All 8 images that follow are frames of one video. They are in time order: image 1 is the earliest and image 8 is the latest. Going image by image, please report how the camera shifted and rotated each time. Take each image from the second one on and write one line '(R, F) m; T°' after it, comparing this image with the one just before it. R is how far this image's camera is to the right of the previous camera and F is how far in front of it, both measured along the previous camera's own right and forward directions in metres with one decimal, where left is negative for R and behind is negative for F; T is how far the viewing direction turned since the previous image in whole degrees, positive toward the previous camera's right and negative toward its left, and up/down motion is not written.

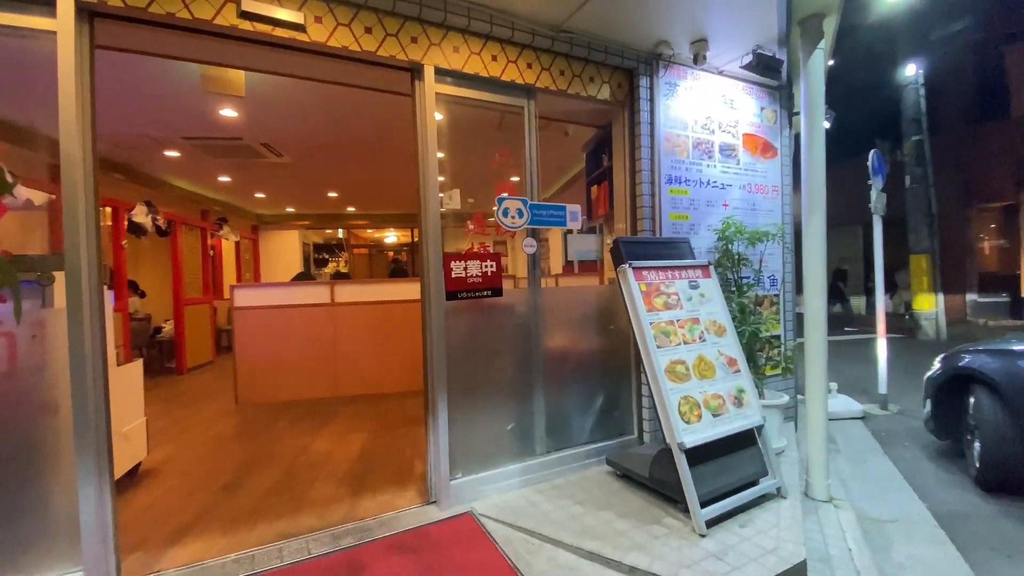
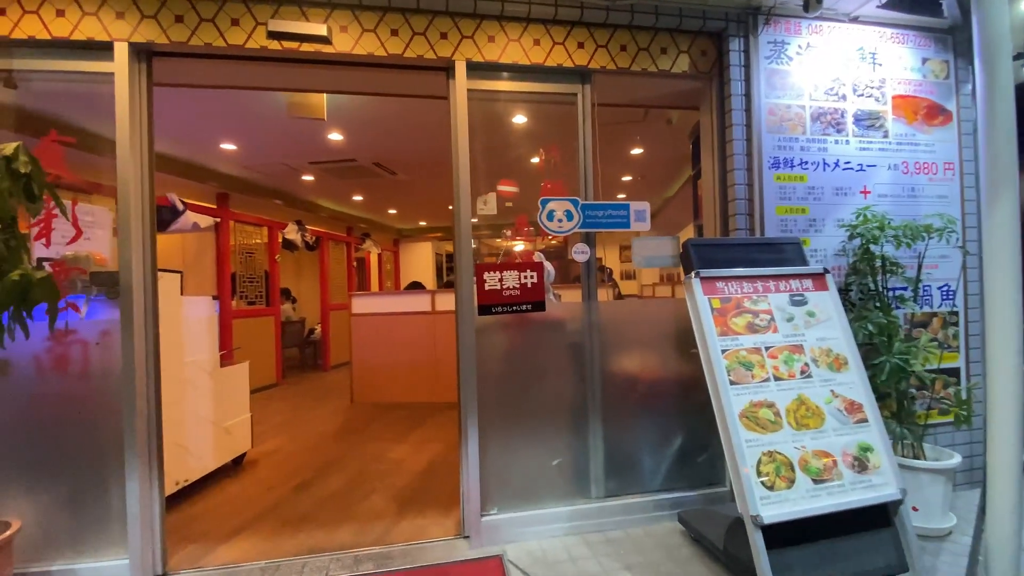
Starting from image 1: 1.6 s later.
(+0.6, +0.5) m; -18°
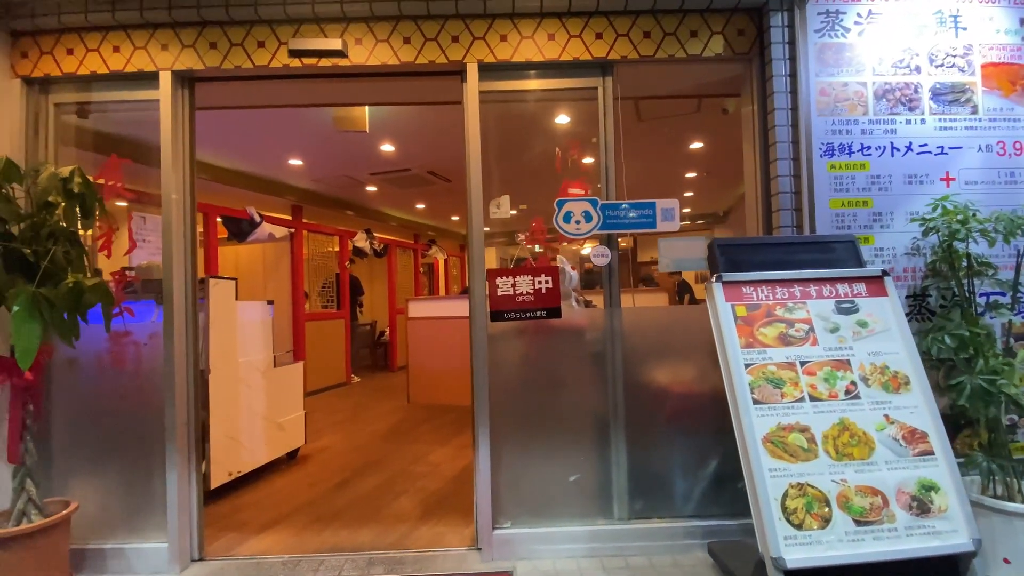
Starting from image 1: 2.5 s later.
(+0.4, +0.1) m; -10°
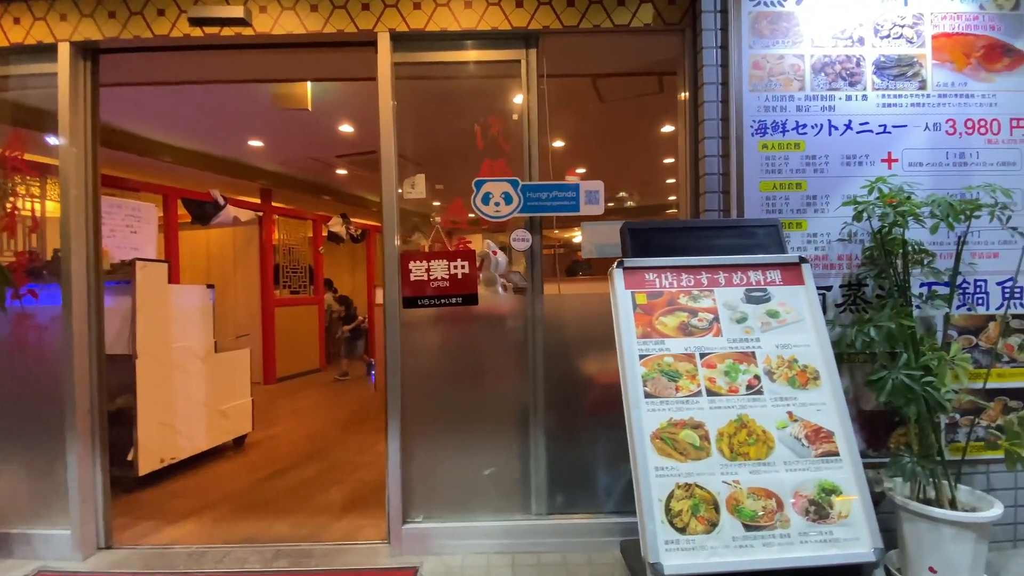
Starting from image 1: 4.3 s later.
(+0.5, +0.1) m; -1°
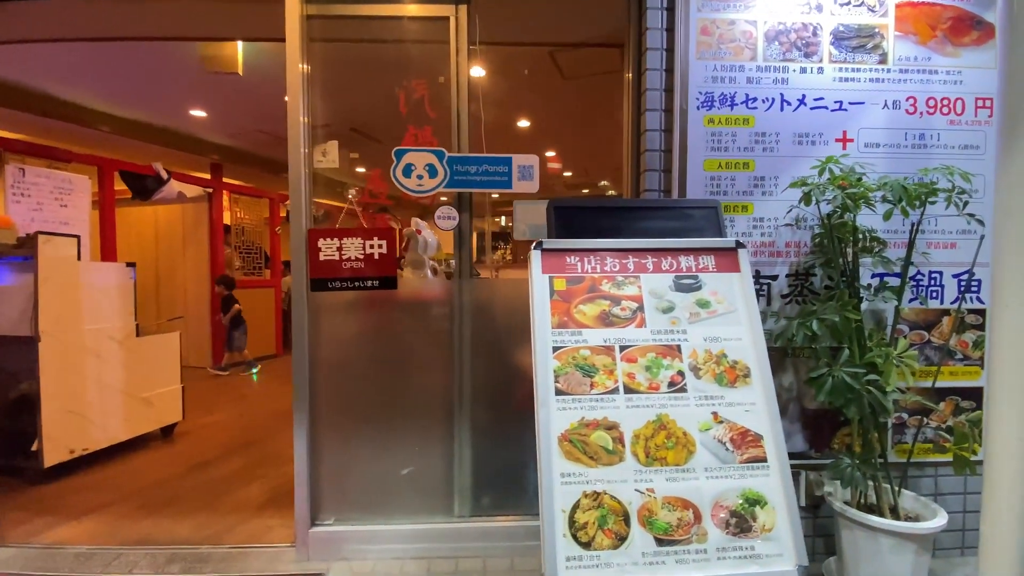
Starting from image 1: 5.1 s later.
(+0.3, +0.2) m; +2°
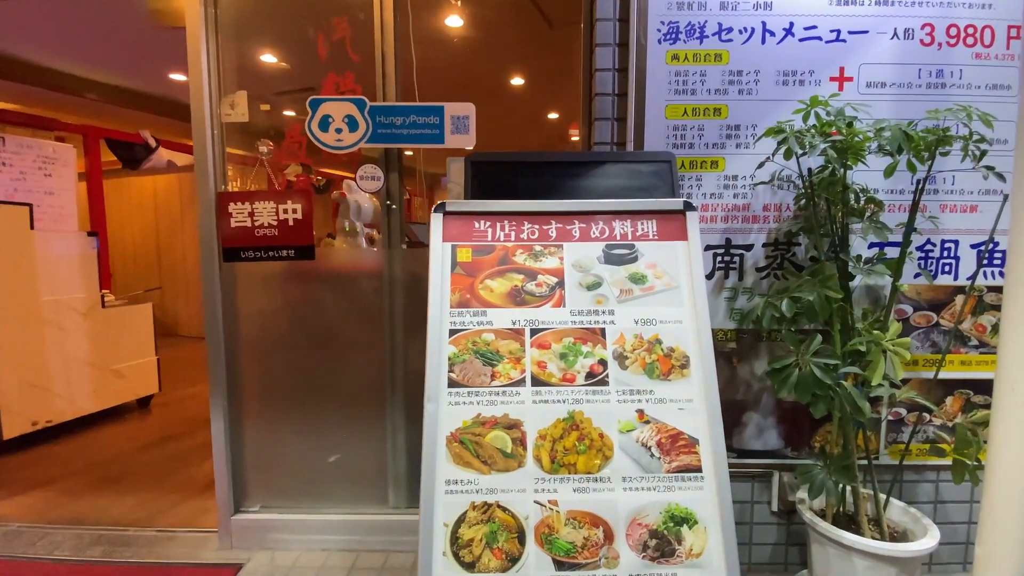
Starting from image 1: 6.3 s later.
(+0.4, +0.3) m; -3°
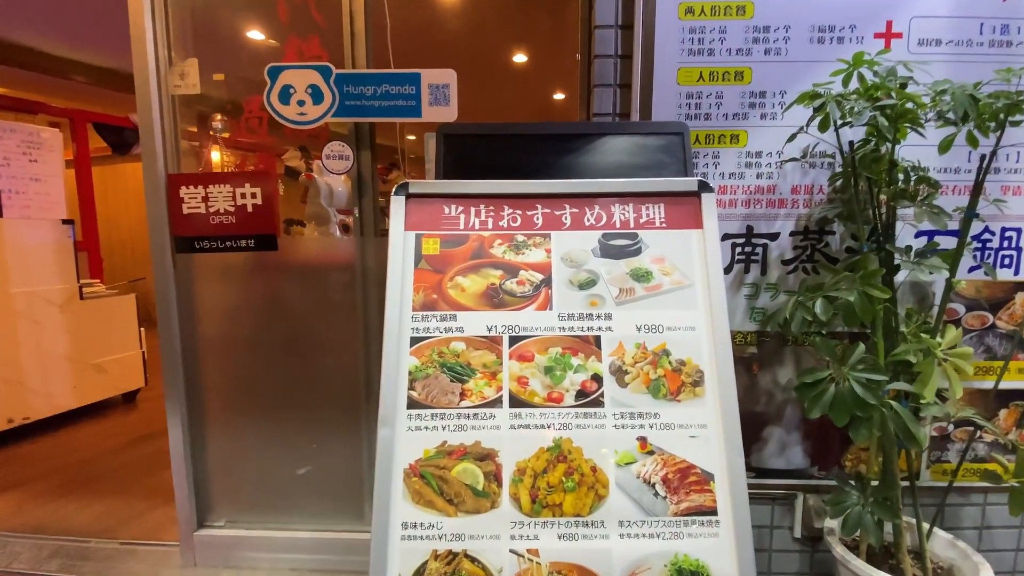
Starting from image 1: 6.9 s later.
(+0.1, +0.2) m; -1°
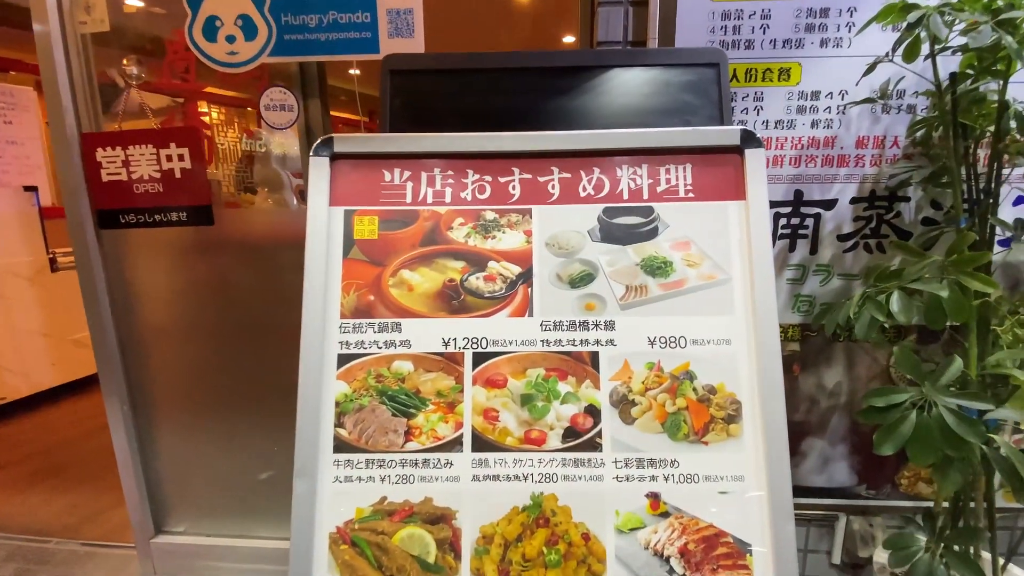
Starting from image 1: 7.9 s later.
(+0.1, +0.3) m; -2°
